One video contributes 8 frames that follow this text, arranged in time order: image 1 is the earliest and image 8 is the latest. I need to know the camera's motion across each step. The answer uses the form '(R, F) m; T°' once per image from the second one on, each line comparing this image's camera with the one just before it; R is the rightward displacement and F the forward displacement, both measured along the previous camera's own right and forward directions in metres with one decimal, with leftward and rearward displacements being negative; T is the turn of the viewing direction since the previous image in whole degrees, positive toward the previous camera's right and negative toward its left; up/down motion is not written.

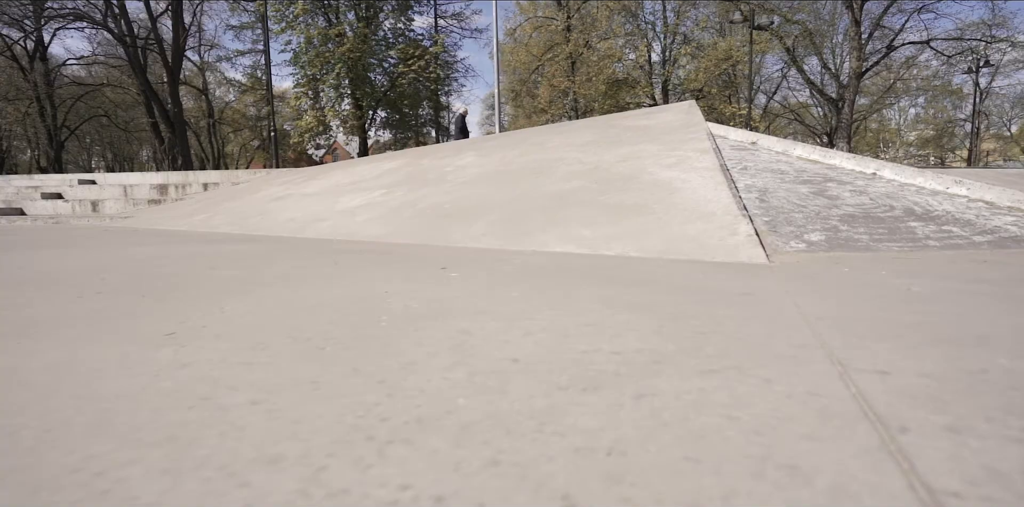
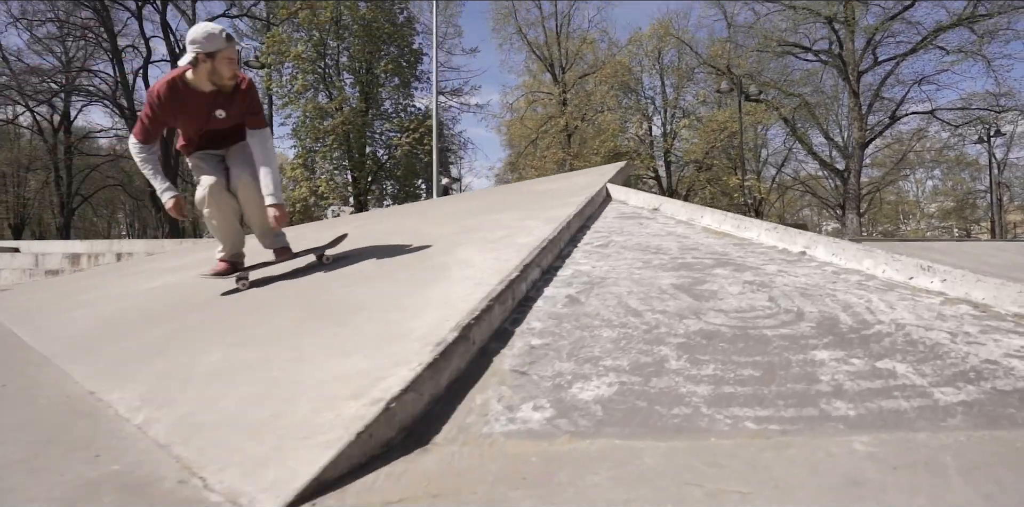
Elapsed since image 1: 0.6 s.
(+2.3, +2.0) m; -2°
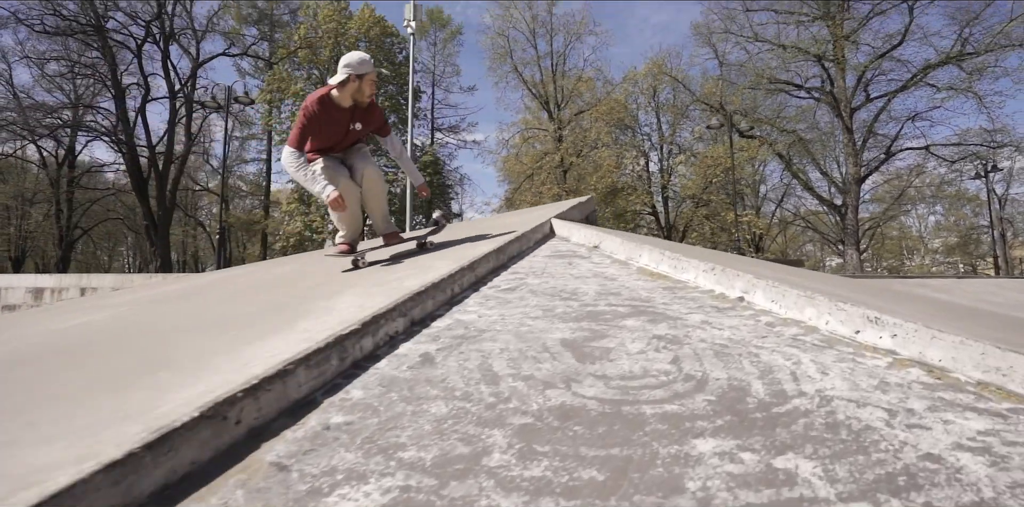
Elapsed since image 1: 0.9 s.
(+0.8, +0.5) m; -1°
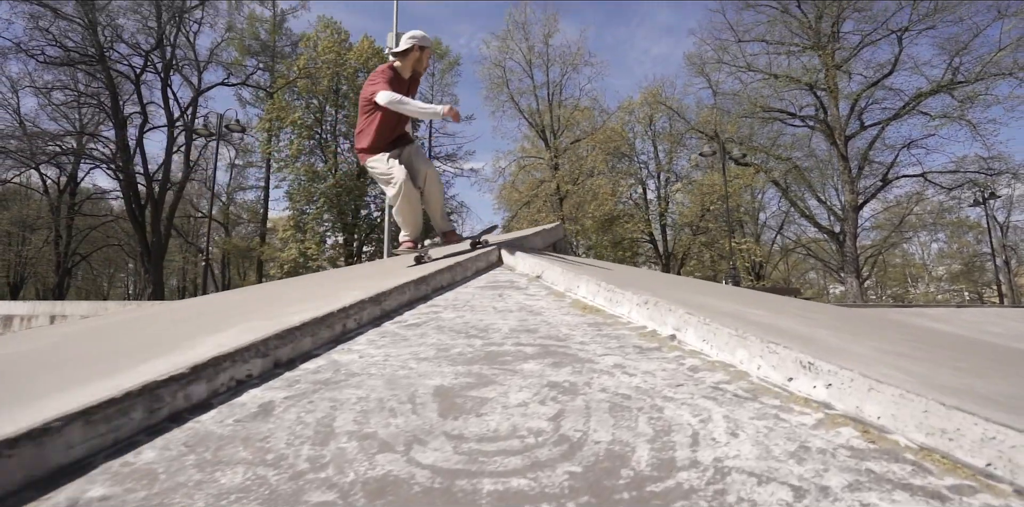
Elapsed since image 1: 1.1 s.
(+0.6, +0.4) m; 0°
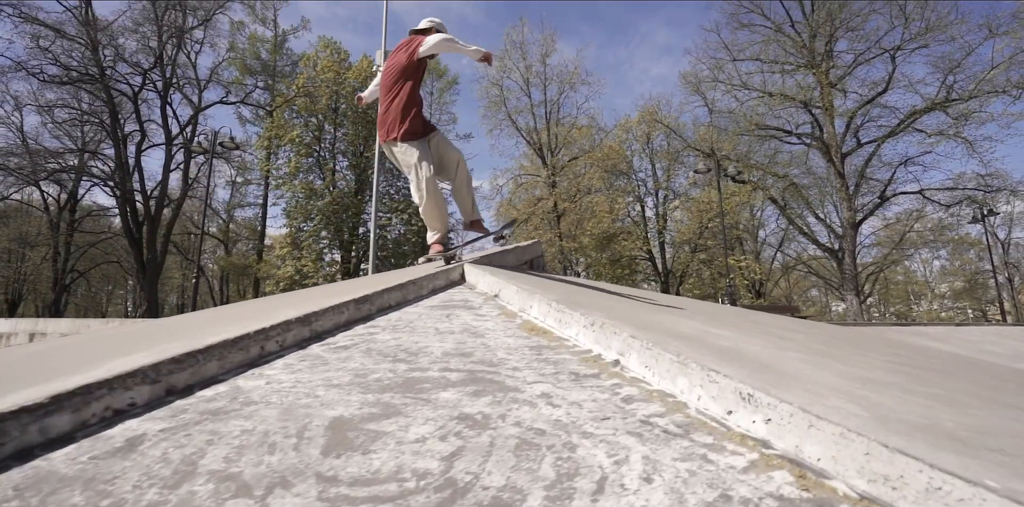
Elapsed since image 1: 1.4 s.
(+0.4, +0.2) m; 0°
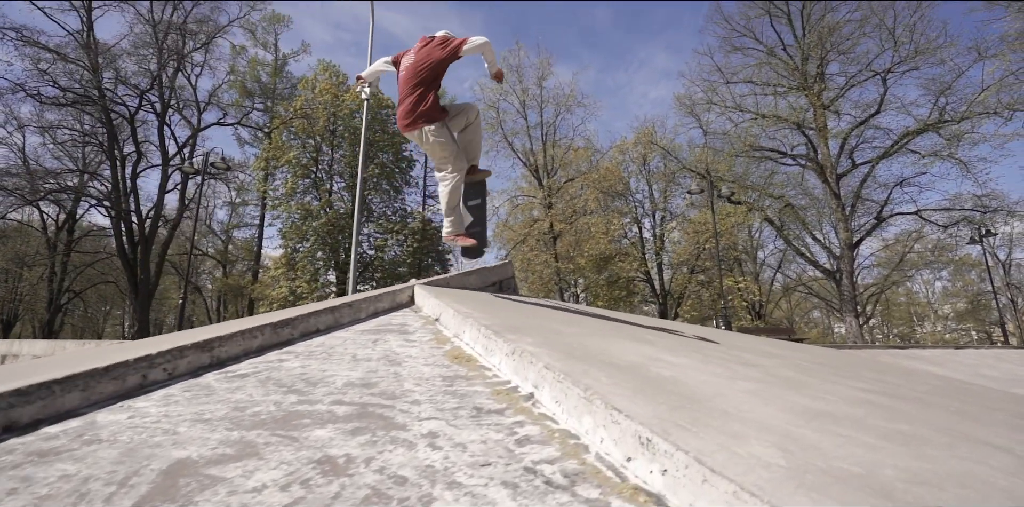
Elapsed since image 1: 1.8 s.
(+0.5, +0.2) m; 0°
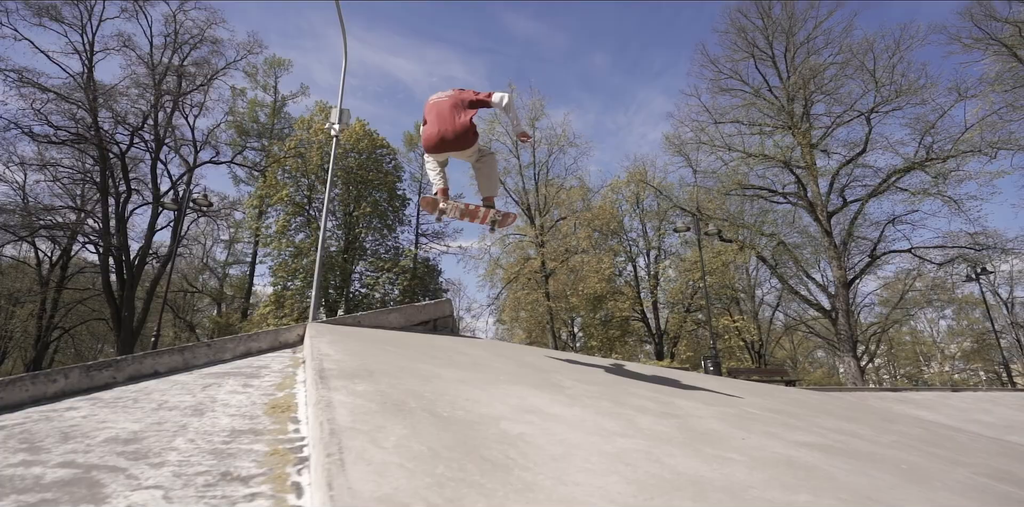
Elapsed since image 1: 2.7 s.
(+1.0, +0.4) m; 0°
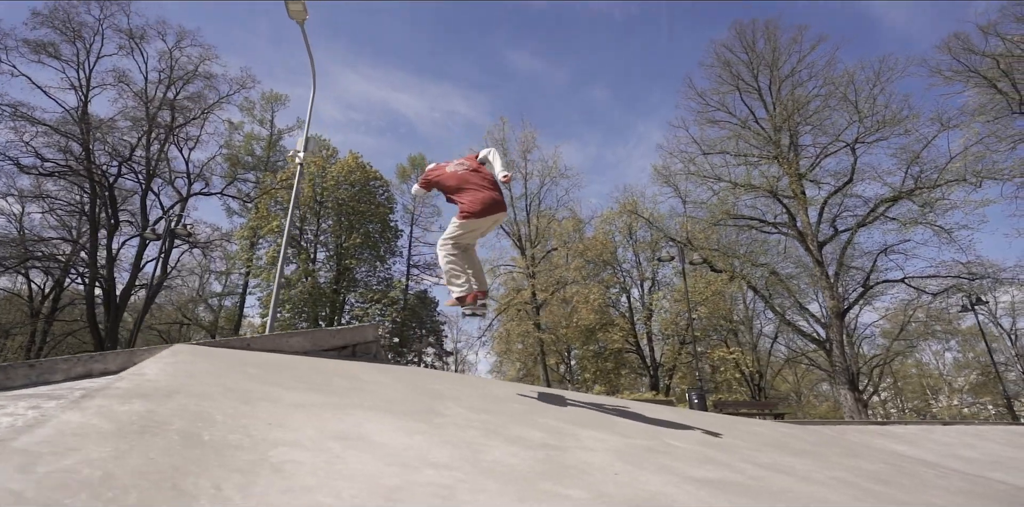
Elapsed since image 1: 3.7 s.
(+1.1, +0.3) m; 0°
